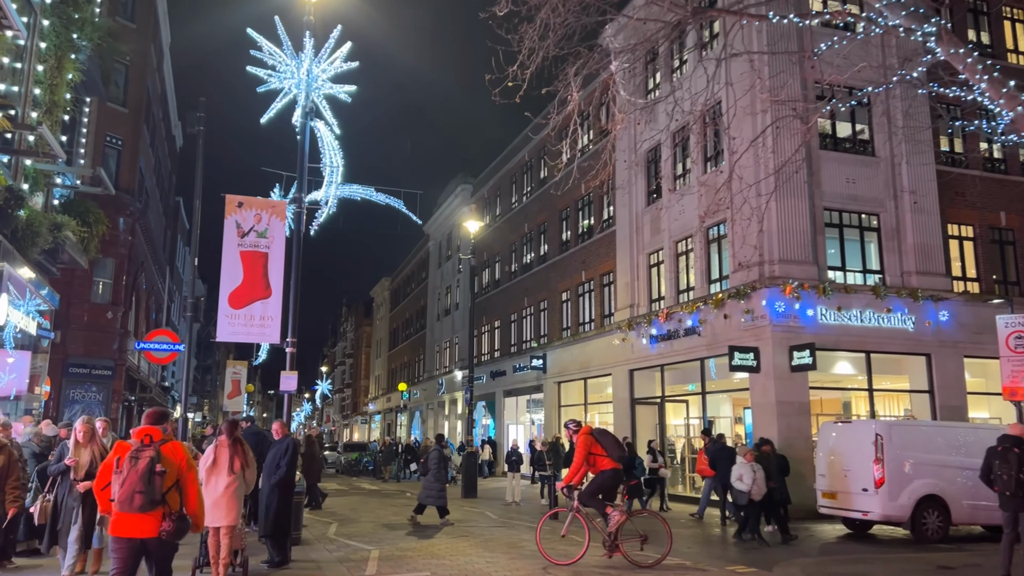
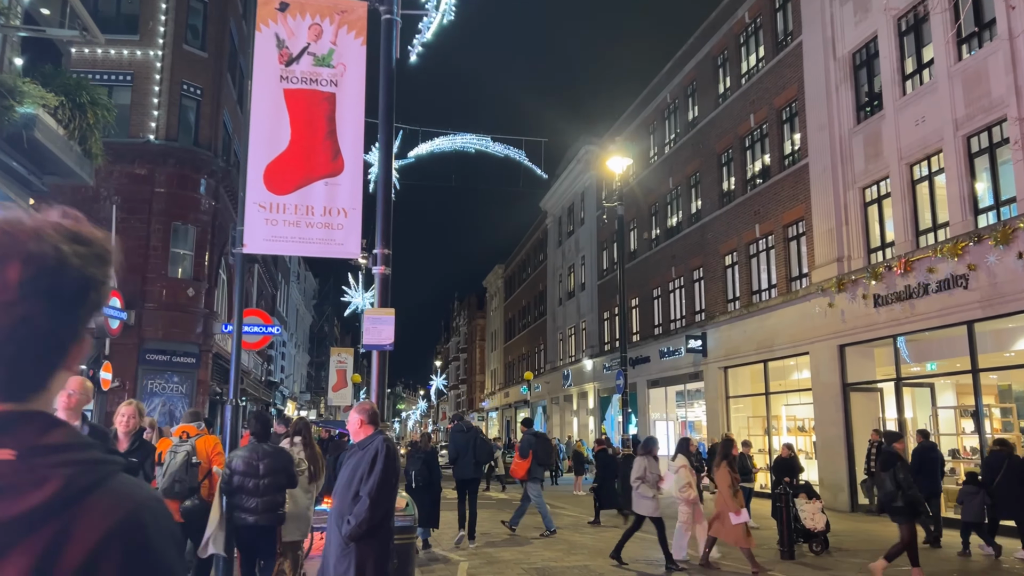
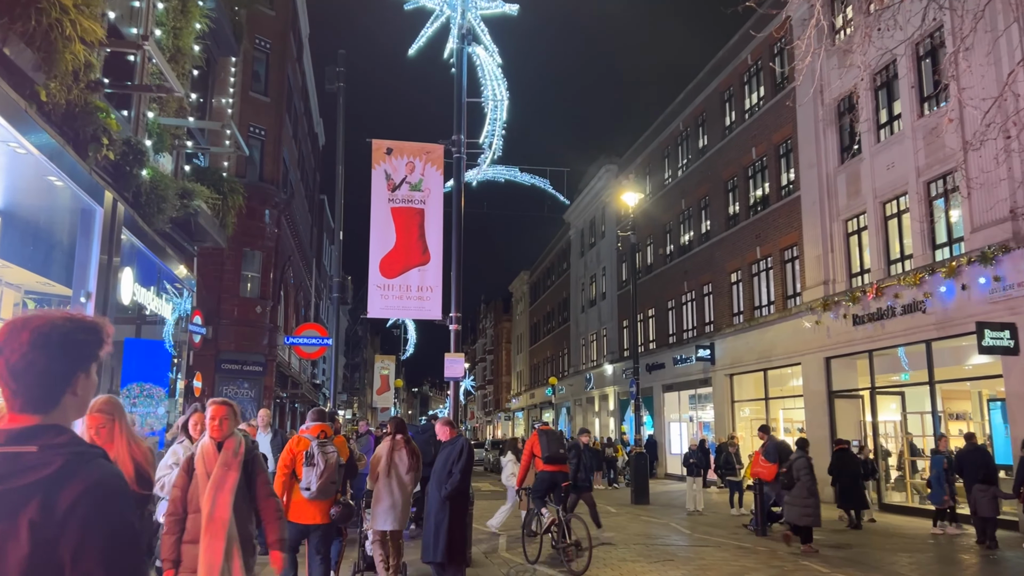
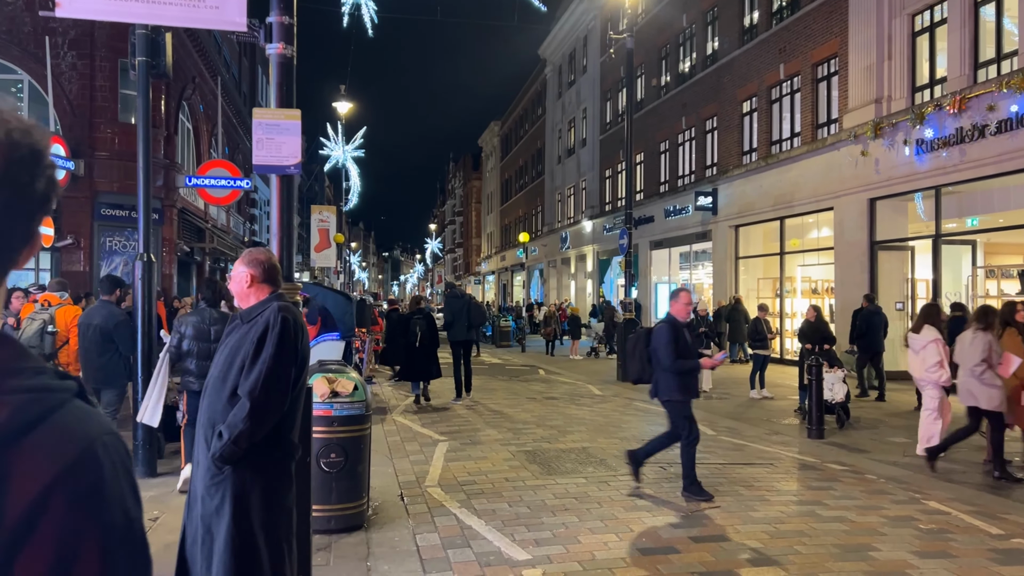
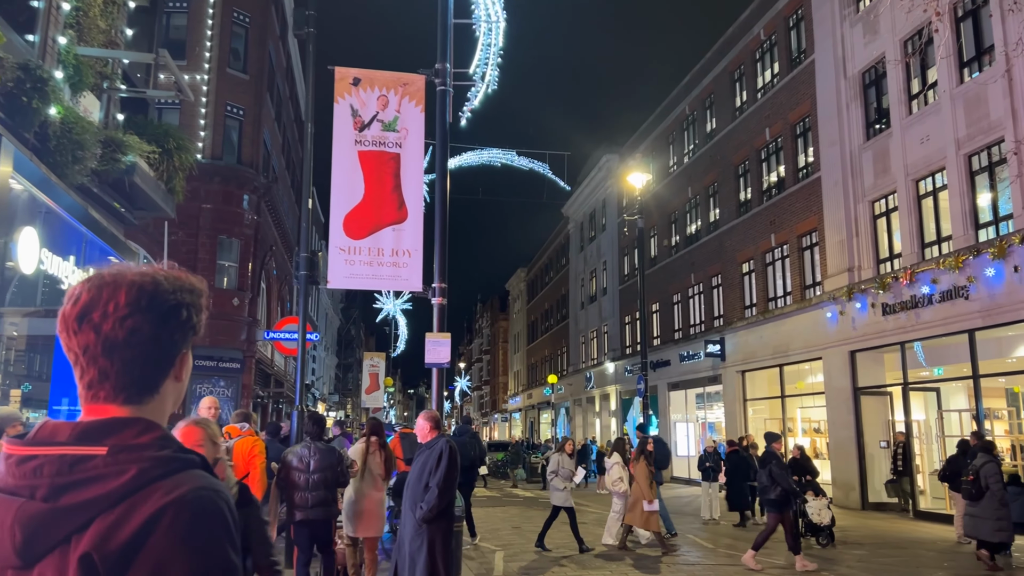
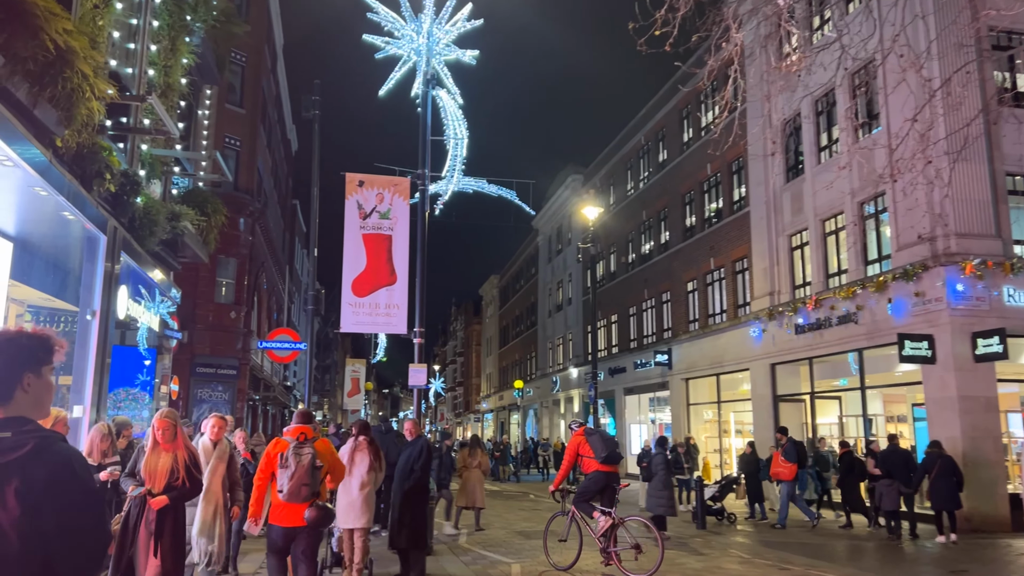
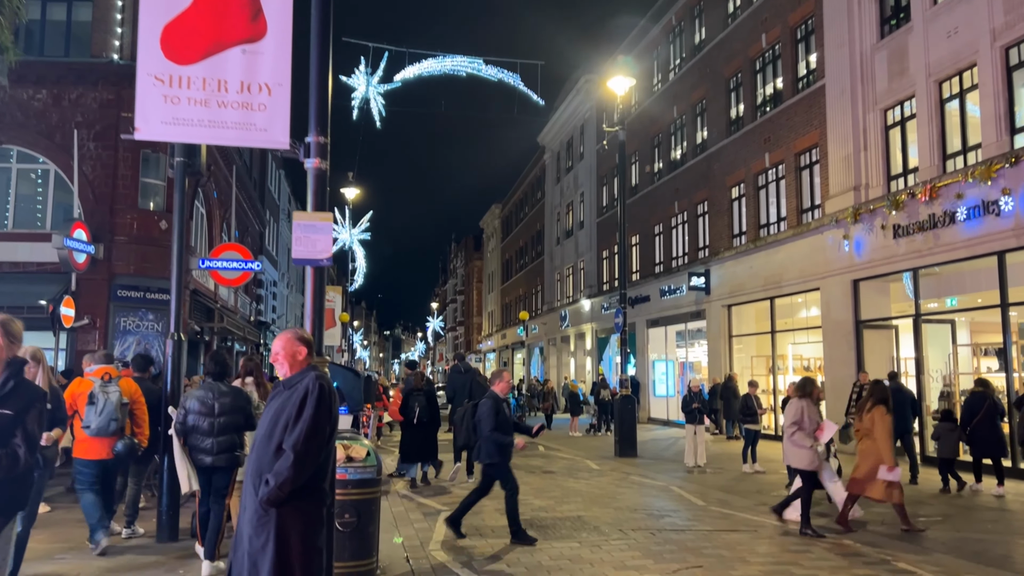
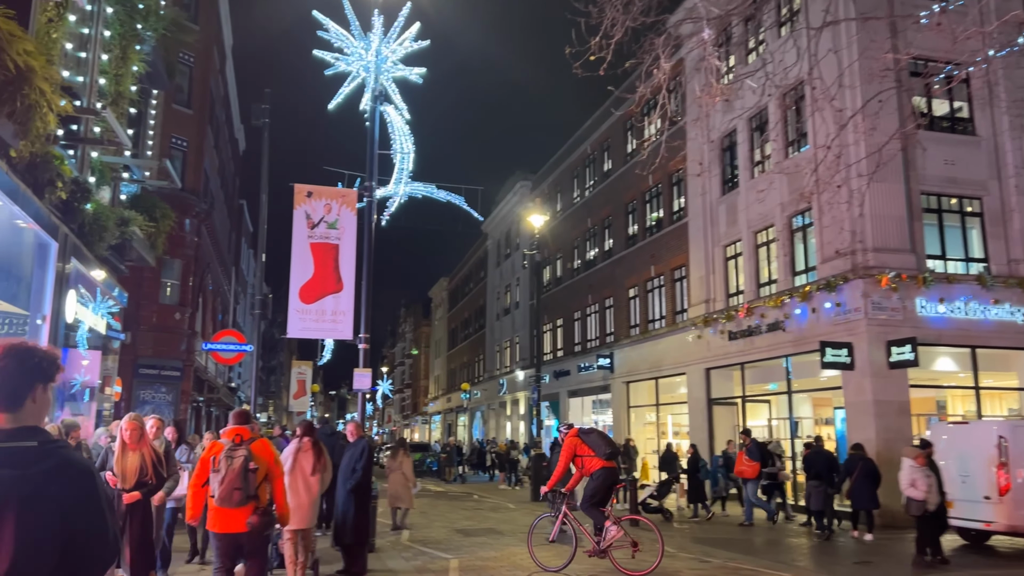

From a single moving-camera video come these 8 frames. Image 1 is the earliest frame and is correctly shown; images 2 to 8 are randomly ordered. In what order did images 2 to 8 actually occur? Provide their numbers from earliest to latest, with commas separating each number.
8, 6, 3, 5, 2, 7, 4
